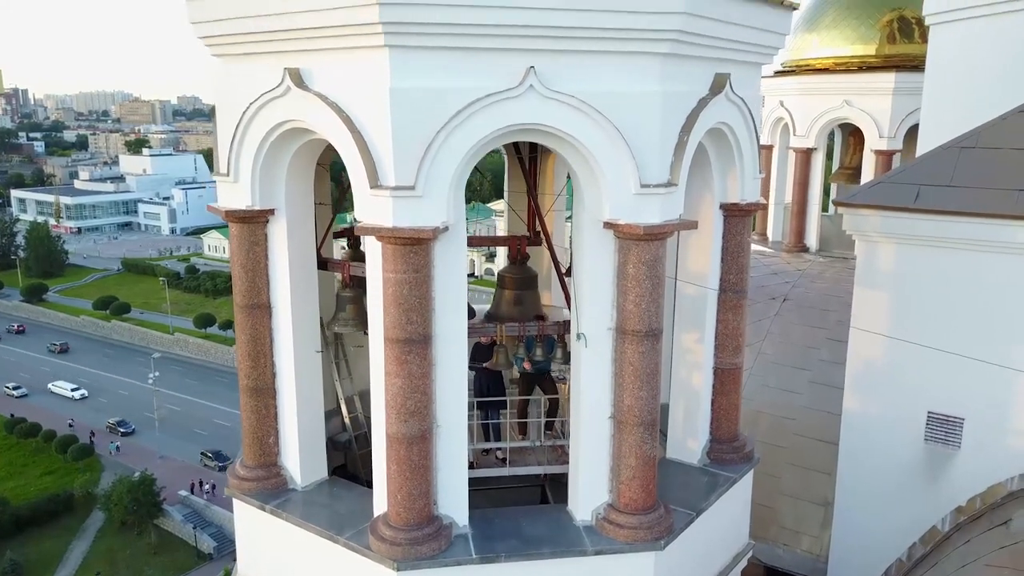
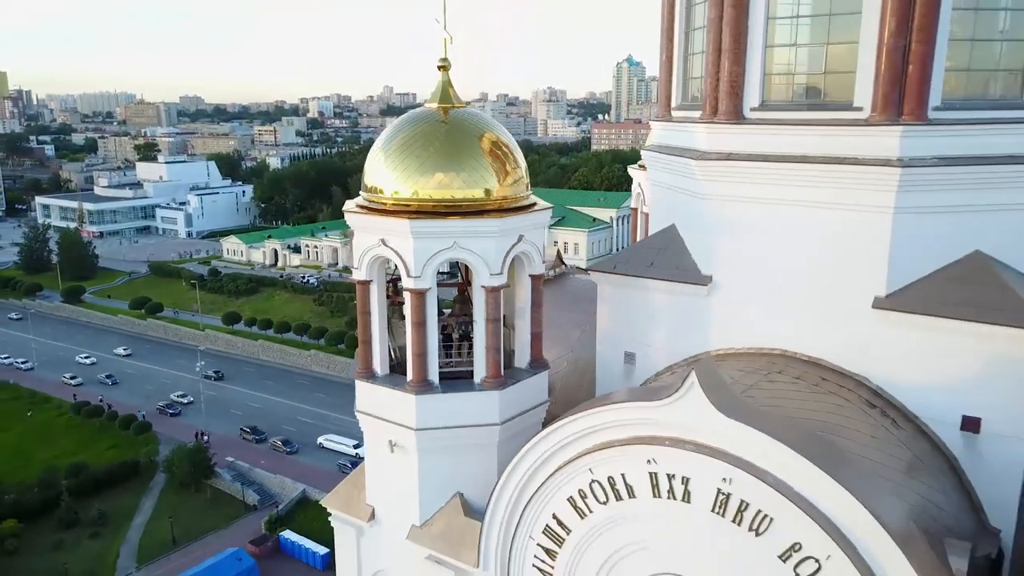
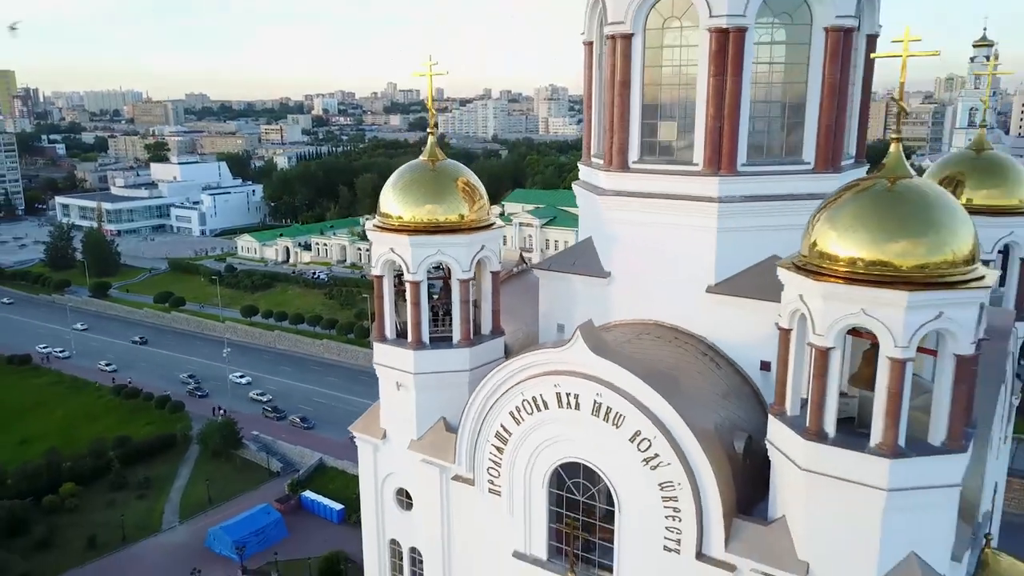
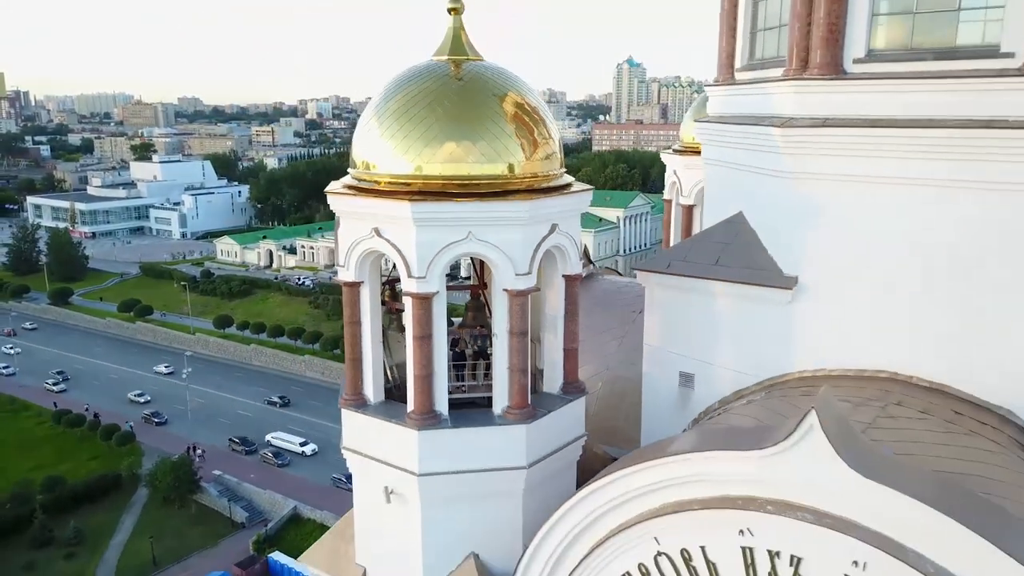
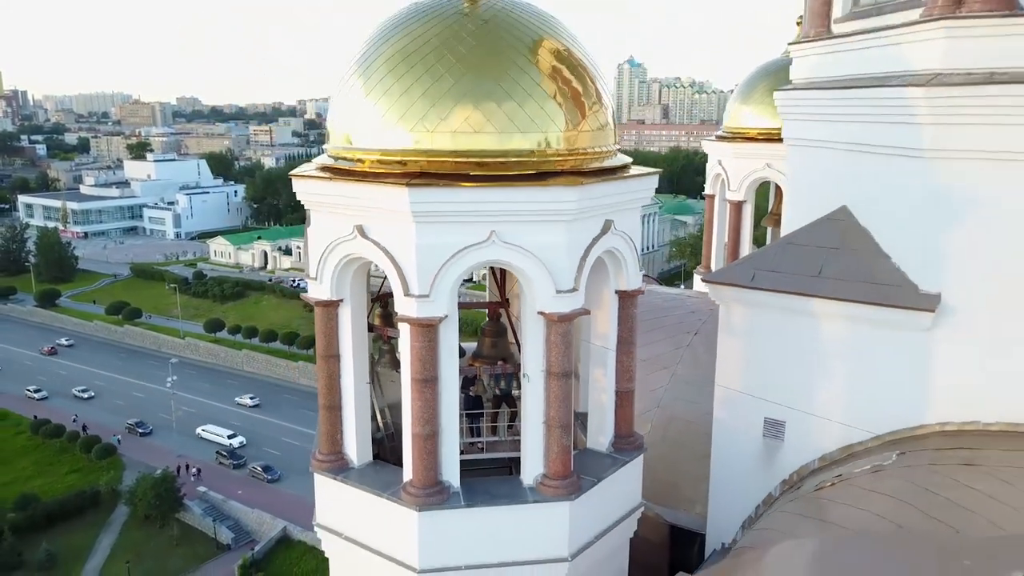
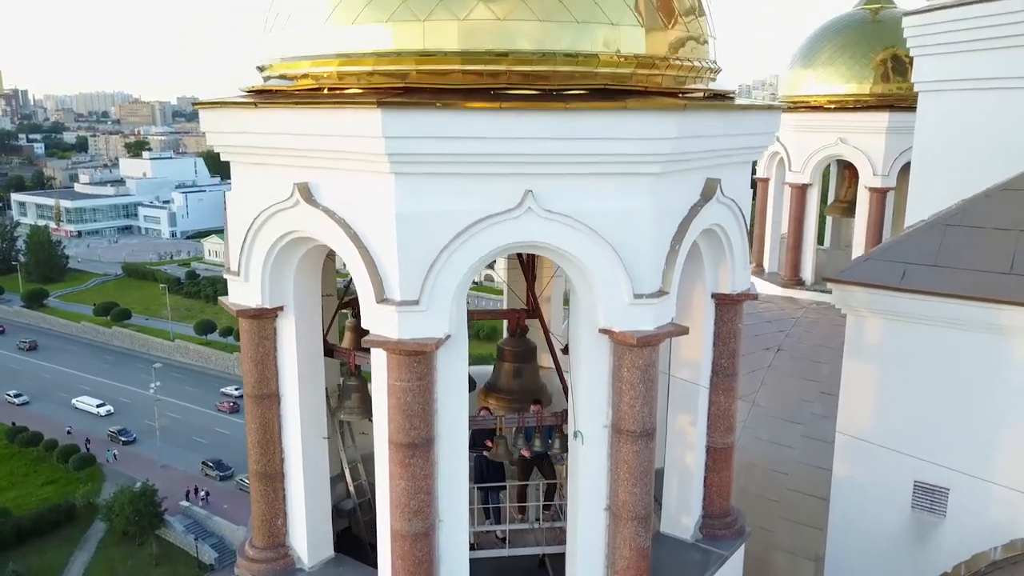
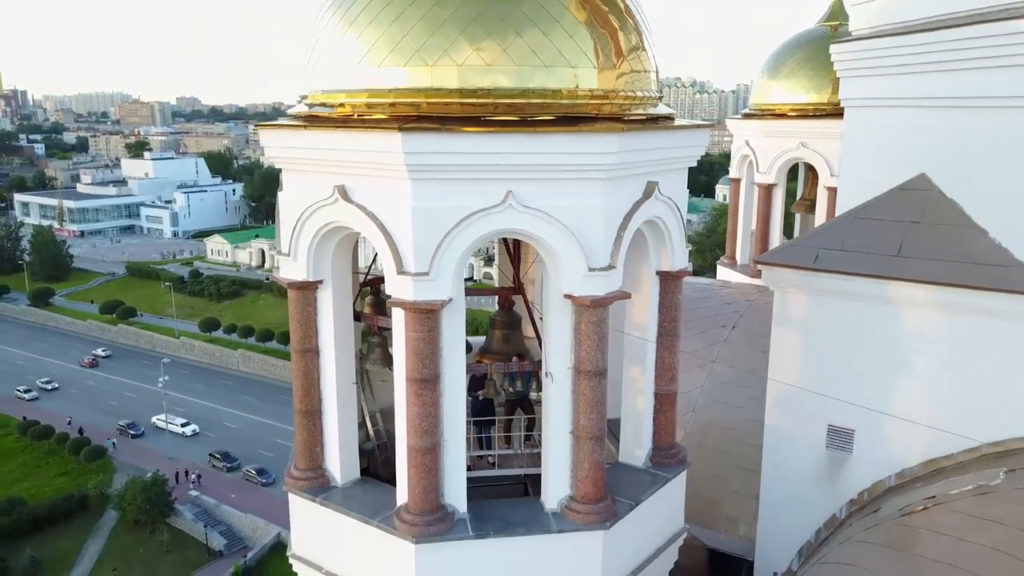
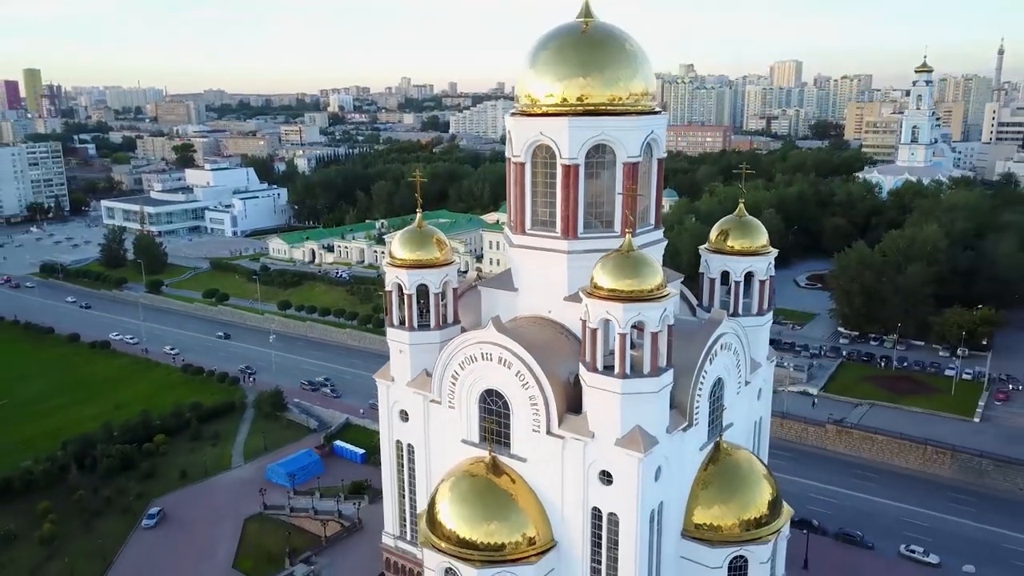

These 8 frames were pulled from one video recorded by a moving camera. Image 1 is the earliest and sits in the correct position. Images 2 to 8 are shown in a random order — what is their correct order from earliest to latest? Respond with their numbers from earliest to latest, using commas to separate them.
6, 7, 5, 4, 2, 3, 8
